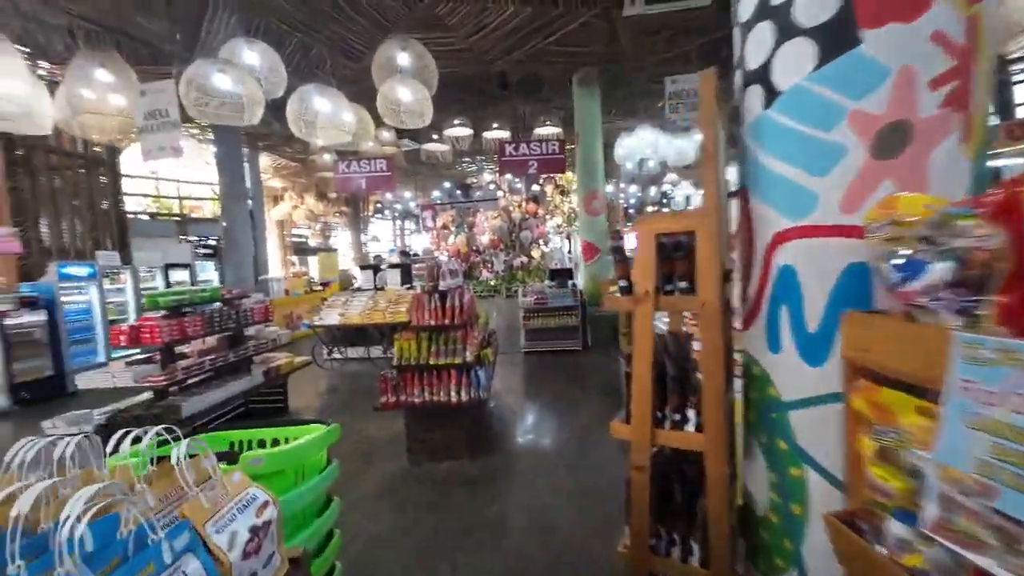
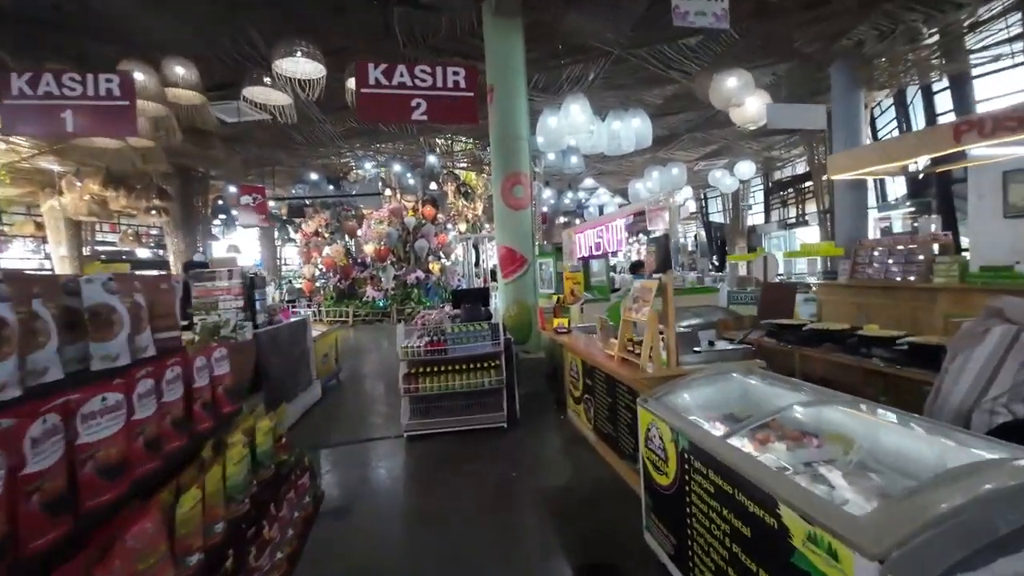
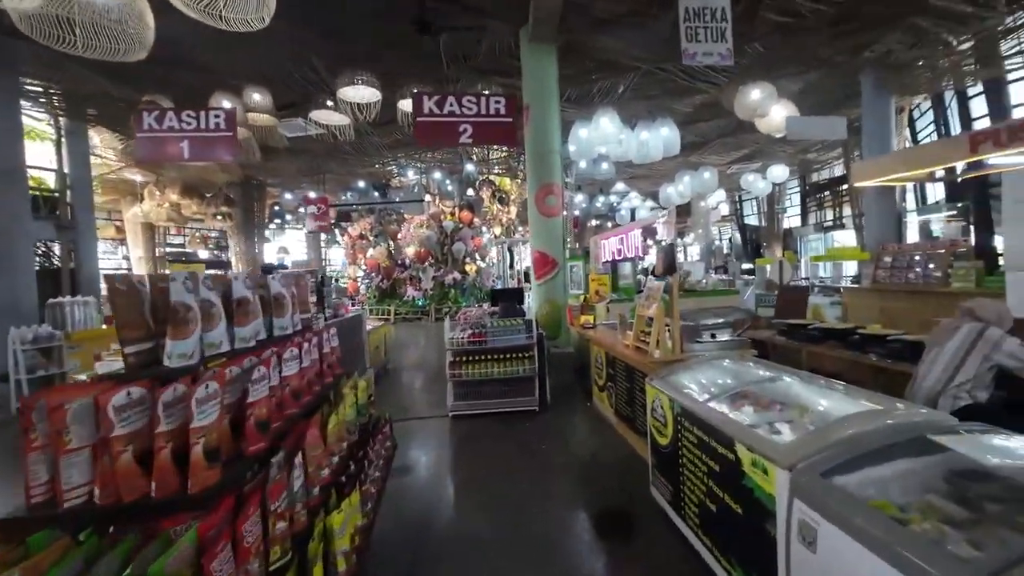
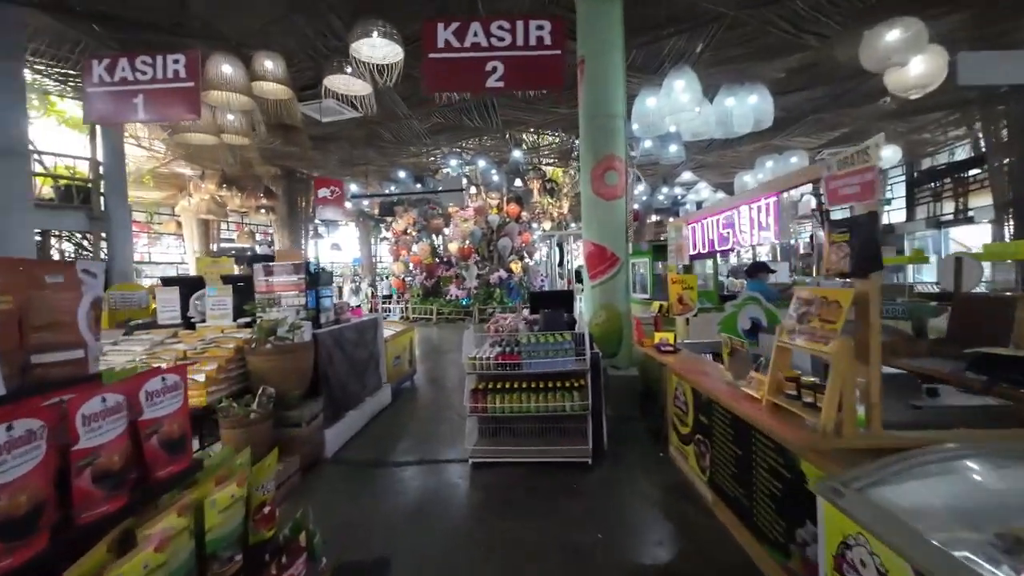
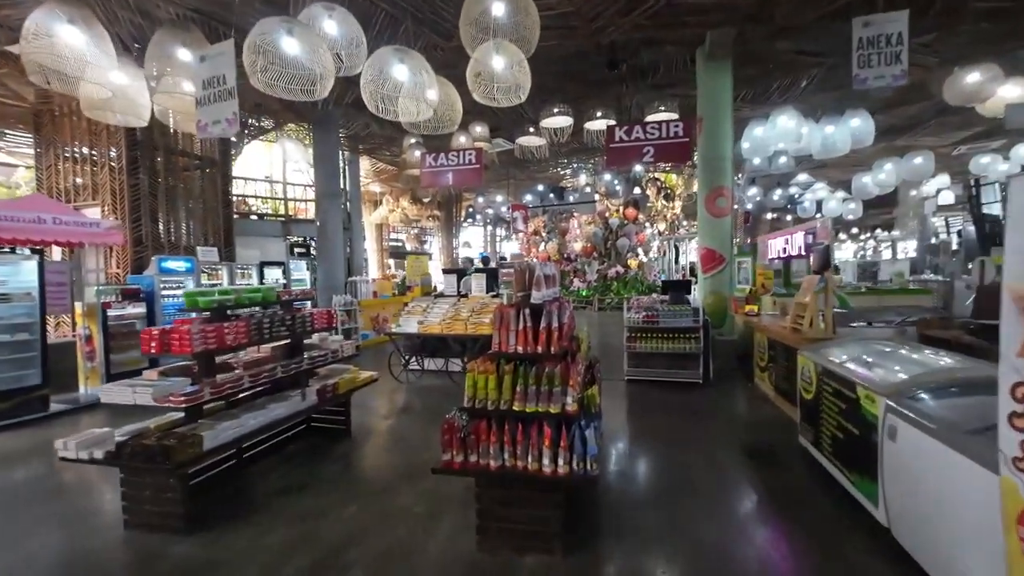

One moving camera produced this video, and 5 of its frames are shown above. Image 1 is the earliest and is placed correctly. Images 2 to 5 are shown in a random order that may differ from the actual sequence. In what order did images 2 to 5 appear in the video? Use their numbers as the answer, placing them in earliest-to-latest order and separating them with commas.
5, 3, 2, 4
